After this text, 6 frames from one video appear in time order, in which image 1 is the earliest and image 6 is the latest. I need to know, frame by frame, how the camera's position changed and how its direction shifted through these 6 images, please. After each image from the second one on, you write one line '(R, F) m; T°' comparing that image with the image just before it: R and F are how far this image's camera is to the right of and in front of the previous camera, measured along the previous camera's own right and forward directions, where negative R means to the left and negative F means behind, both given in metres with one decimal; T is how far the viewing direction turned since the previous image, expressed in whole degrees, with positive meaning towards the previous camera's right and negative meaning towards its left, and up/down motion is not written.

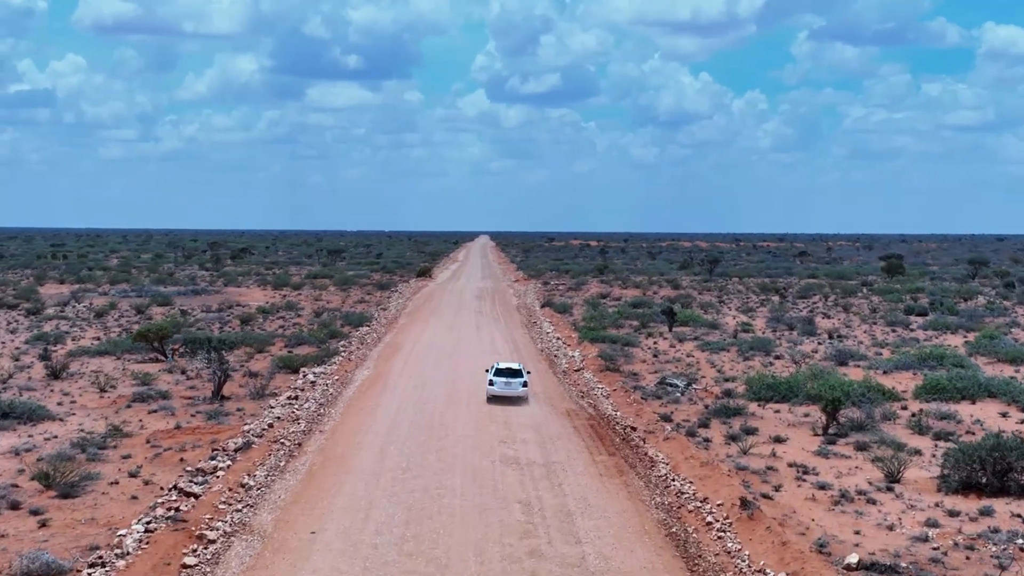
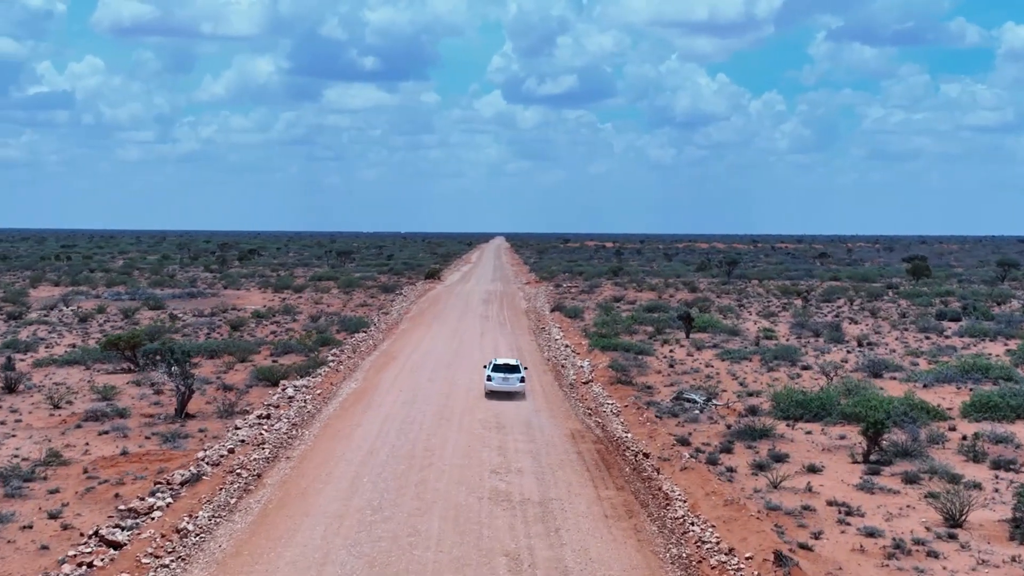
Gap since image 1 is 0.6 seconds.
(+0.3, +2.6) m; -1°
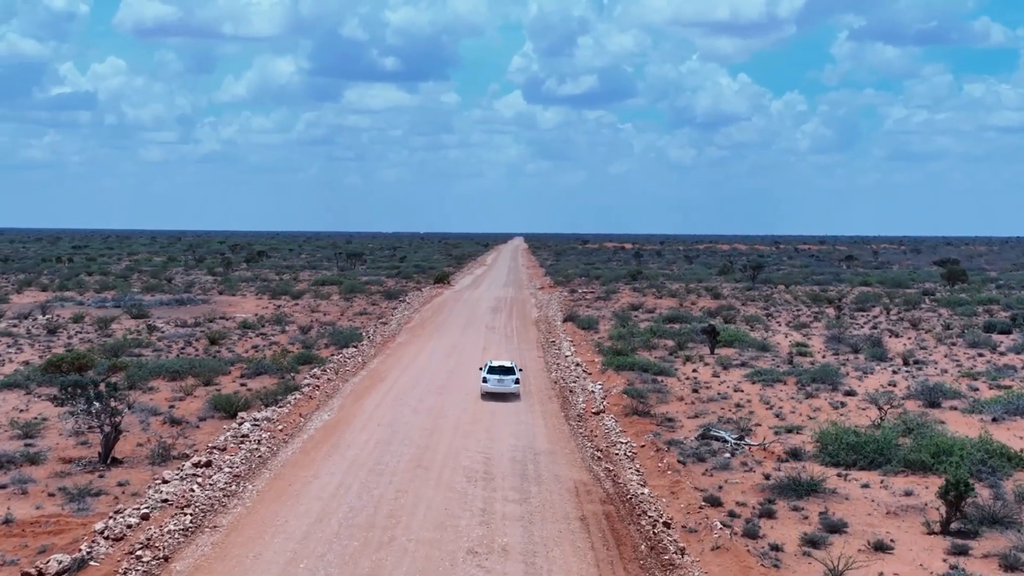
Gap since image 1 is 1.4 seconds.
(+0.4, +3.7) m; -1°
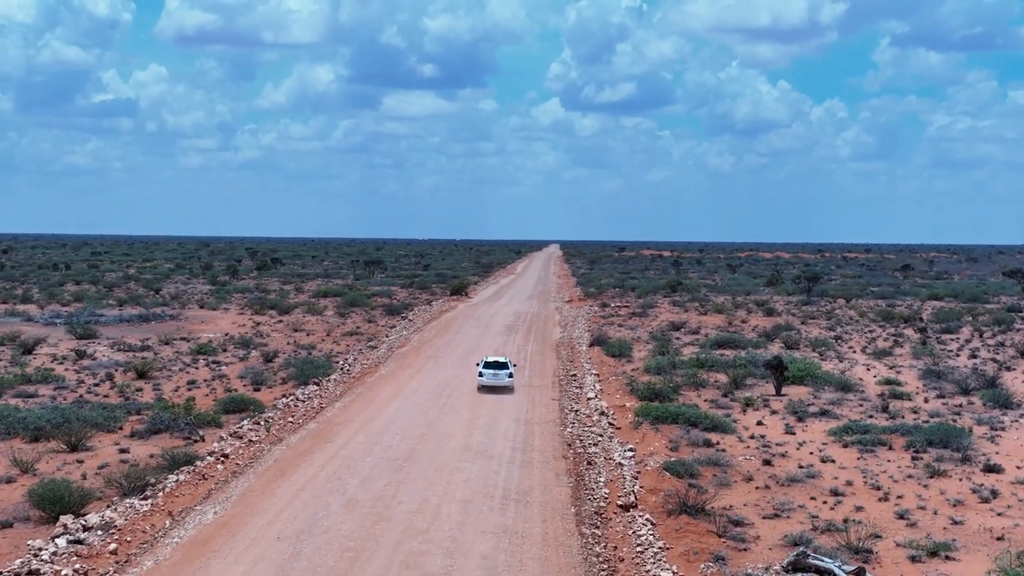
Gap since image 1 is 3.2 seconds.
(+0.6, +7.9) m; -2°
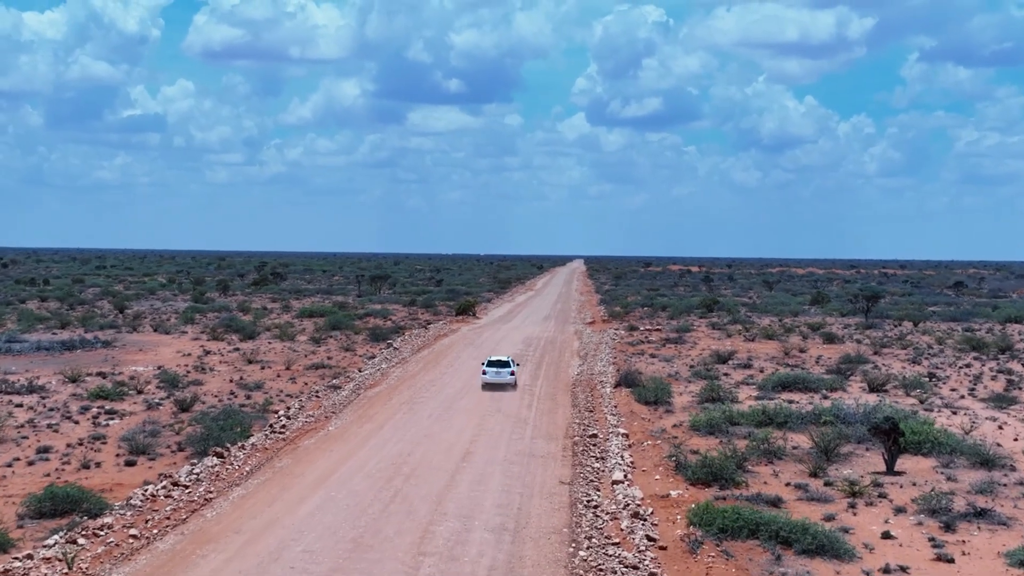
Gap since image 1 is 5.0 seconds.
(+0.5, +8.5) m; -1°
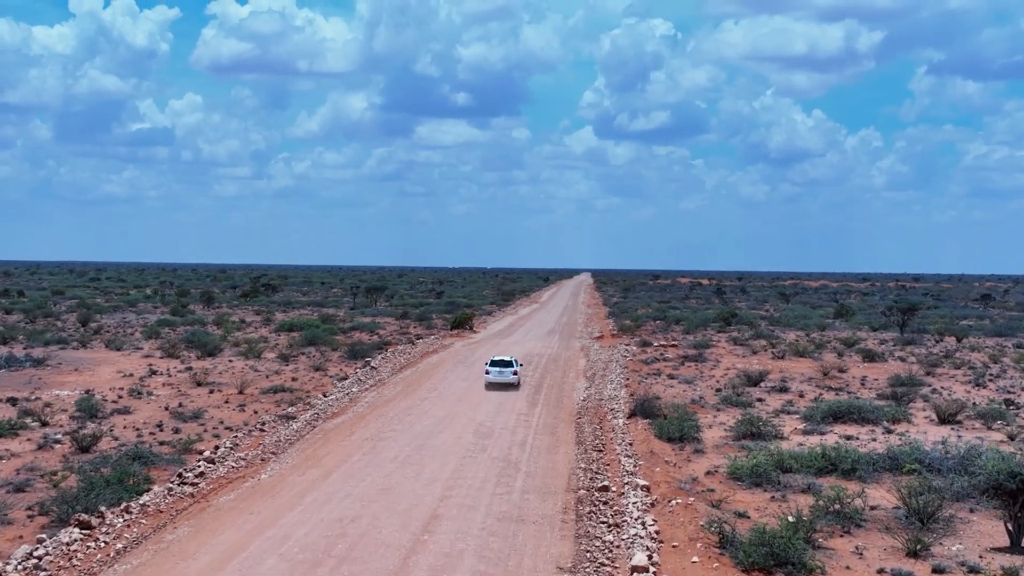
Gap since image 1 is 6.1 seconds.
(+0.3, +5.2) m; 0°
